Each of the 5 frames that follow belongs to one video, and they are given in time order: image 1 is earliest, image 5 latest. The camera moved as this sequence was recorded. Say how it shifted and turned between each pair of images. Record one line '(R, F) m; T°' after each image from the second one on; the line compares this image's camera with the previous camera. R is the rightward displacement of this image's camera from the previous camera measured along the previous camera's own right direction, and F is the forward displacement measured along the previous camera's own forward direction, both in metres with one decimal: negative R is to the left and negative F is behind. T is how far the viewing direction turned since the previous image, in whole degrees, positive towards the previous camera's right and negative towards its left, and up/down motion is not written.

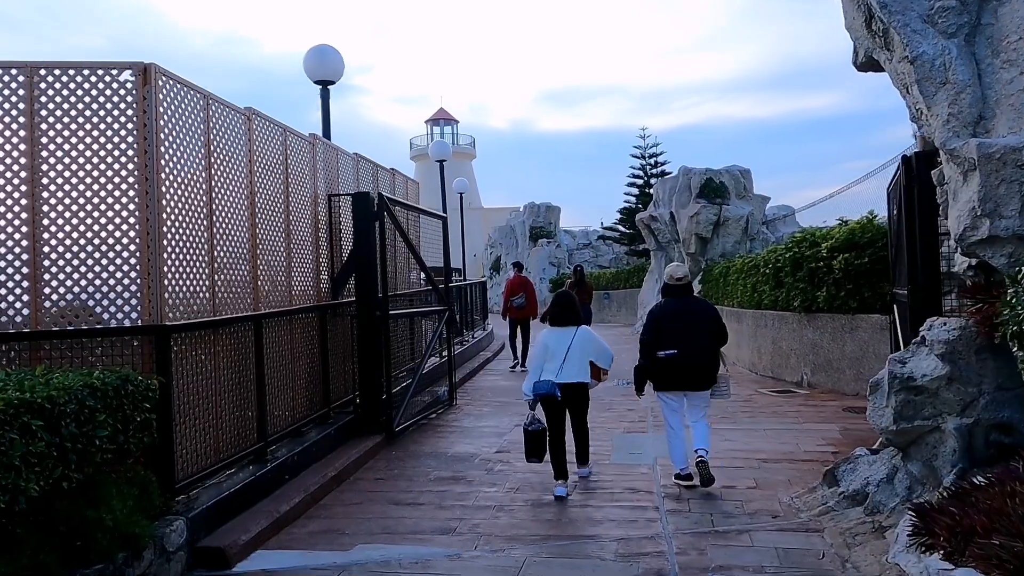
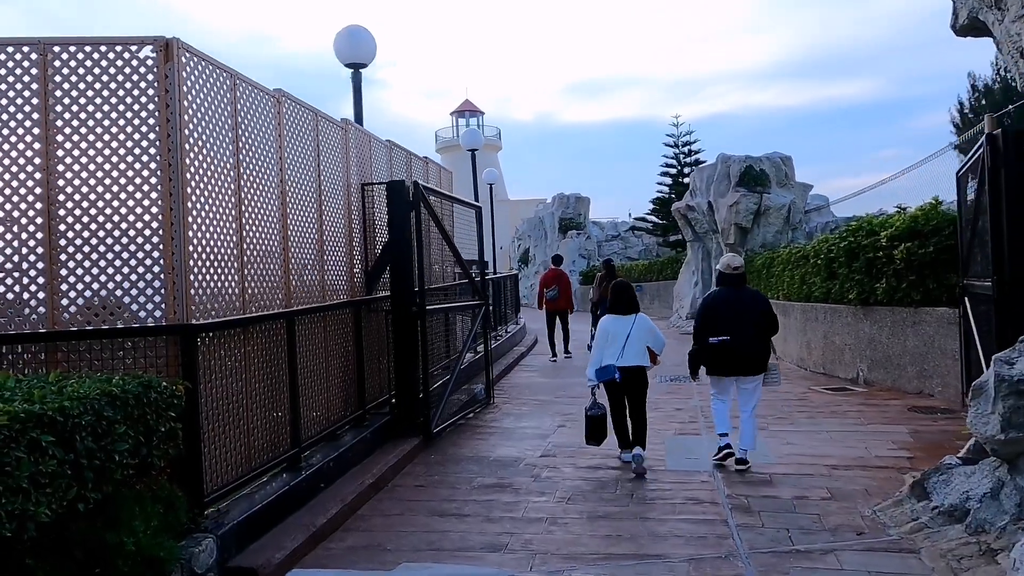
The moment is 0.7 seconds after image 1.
(-0.2, +0.4) m; -2°
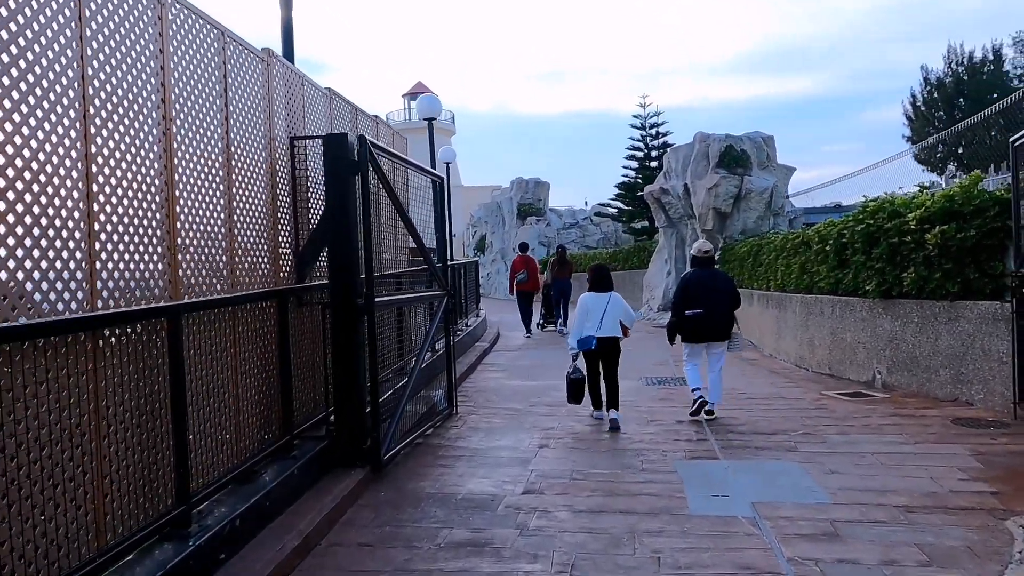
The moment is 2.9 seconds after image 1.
(-0.2, +1.6) m; +4°
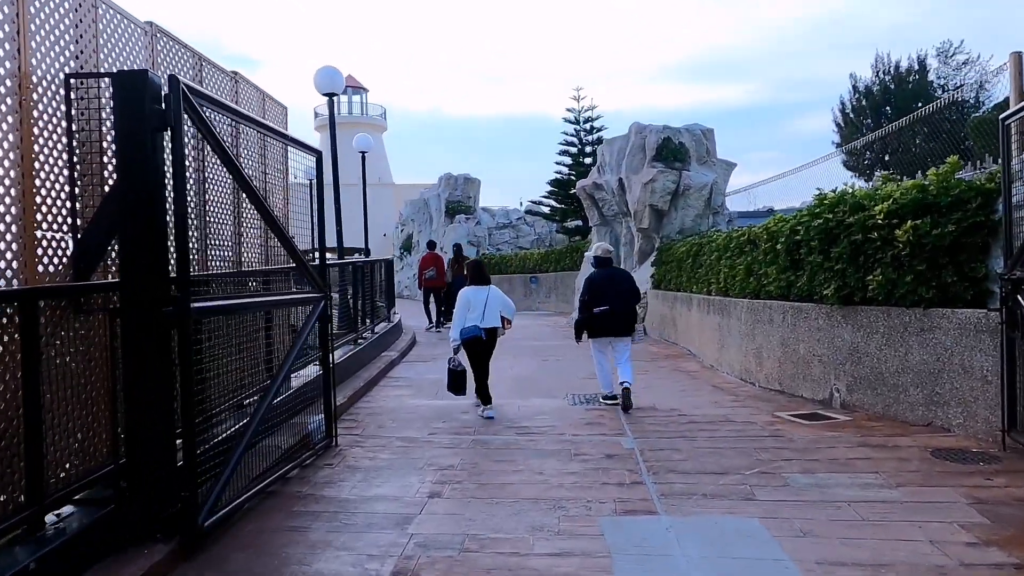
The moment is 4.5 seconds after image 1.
(+0.4, +1.4) m; +5°
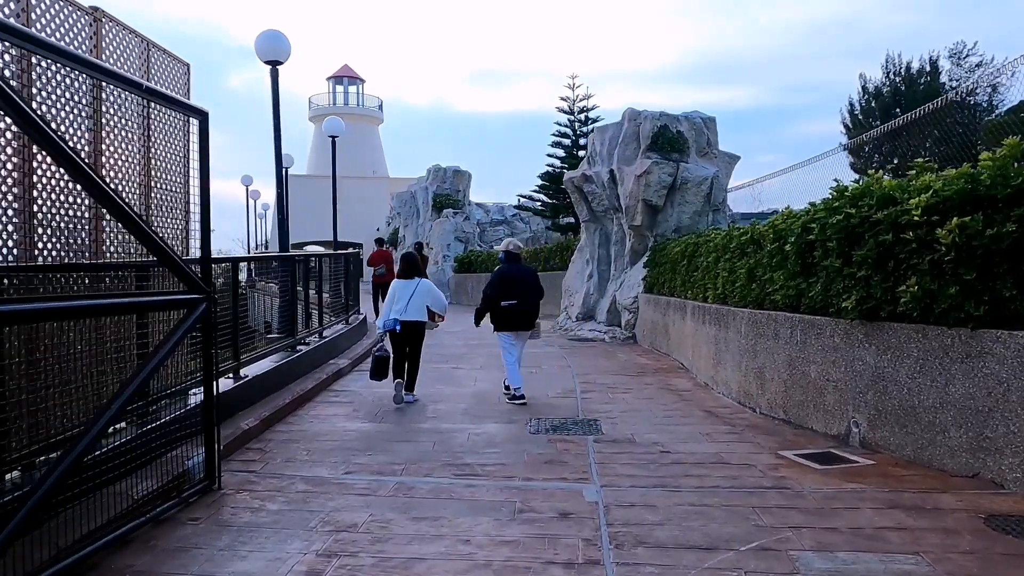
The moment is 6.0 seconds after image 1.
(+0.4, +1.4) m; 0°
